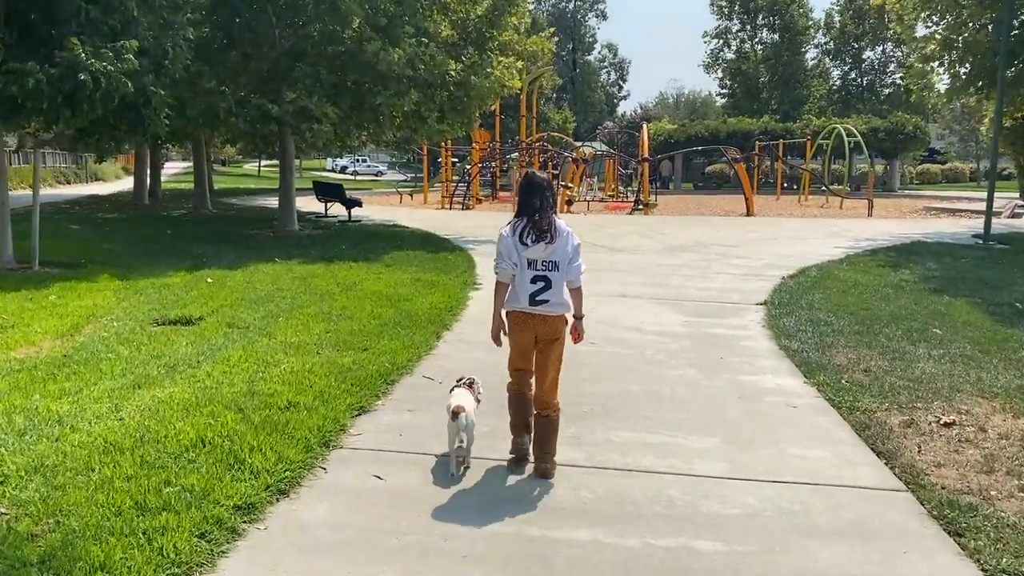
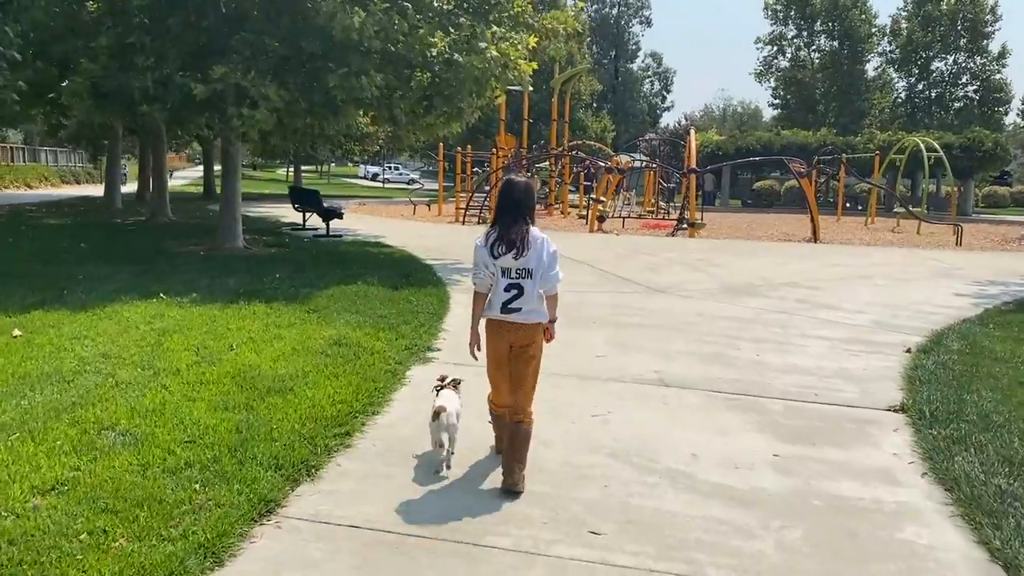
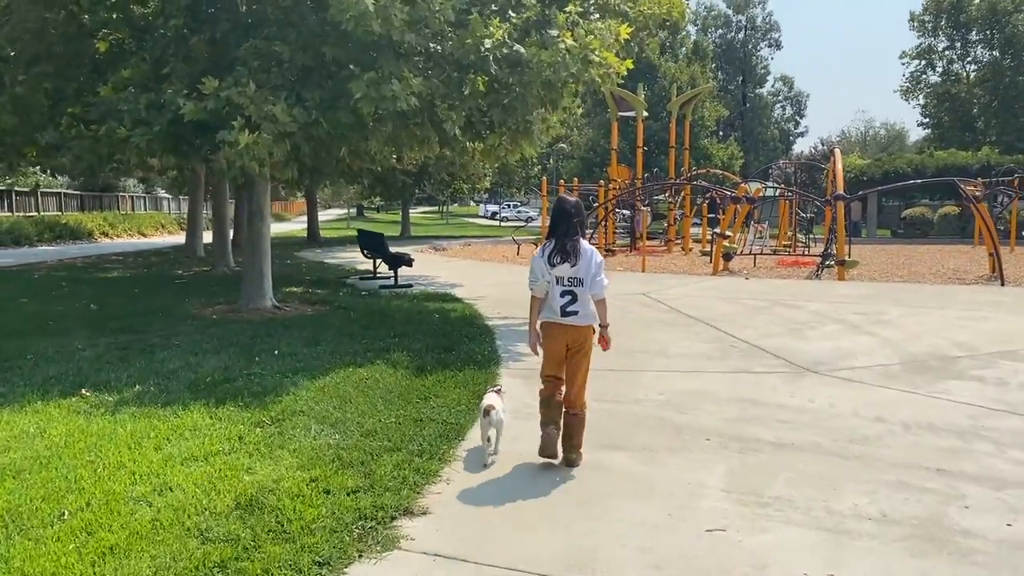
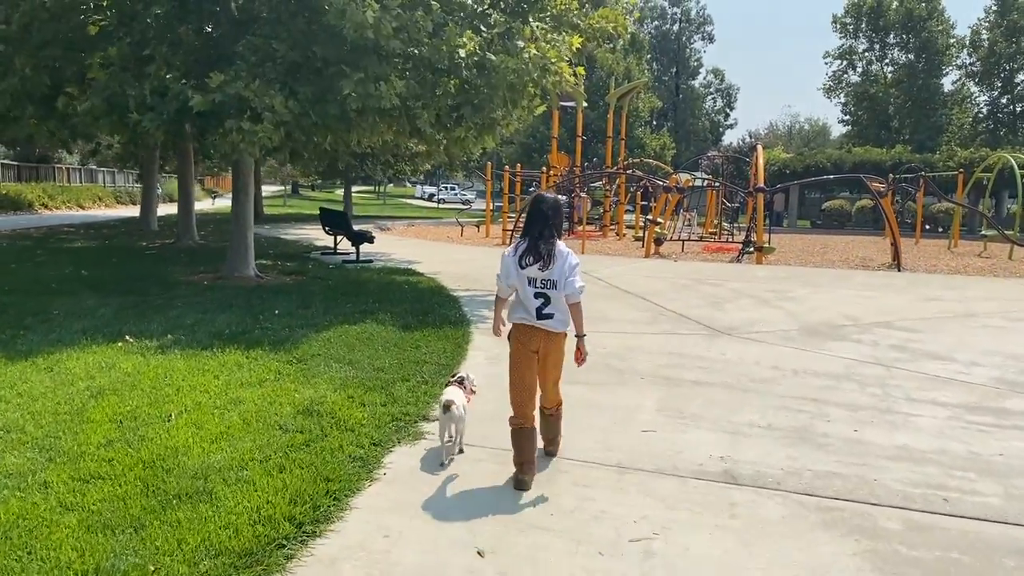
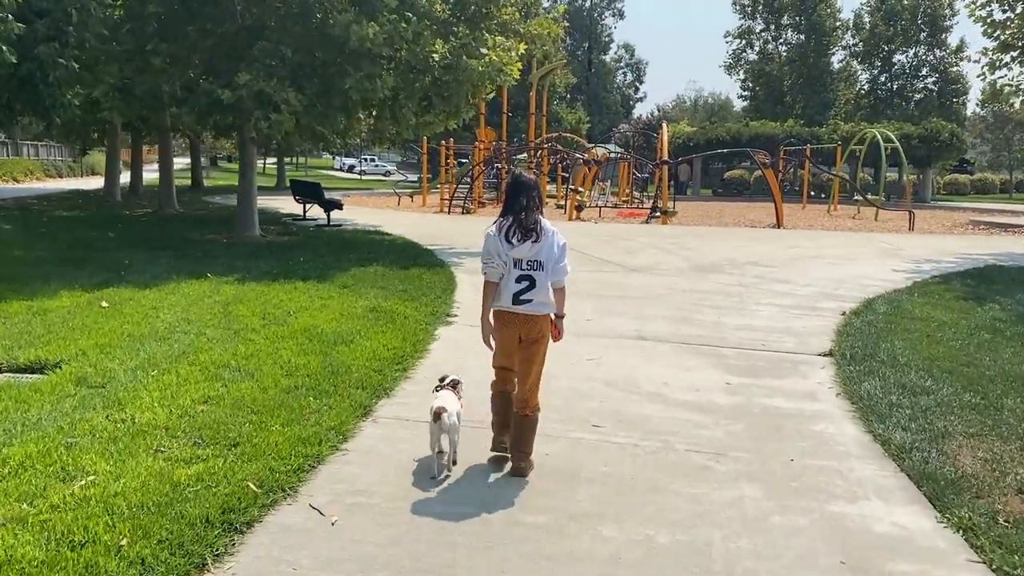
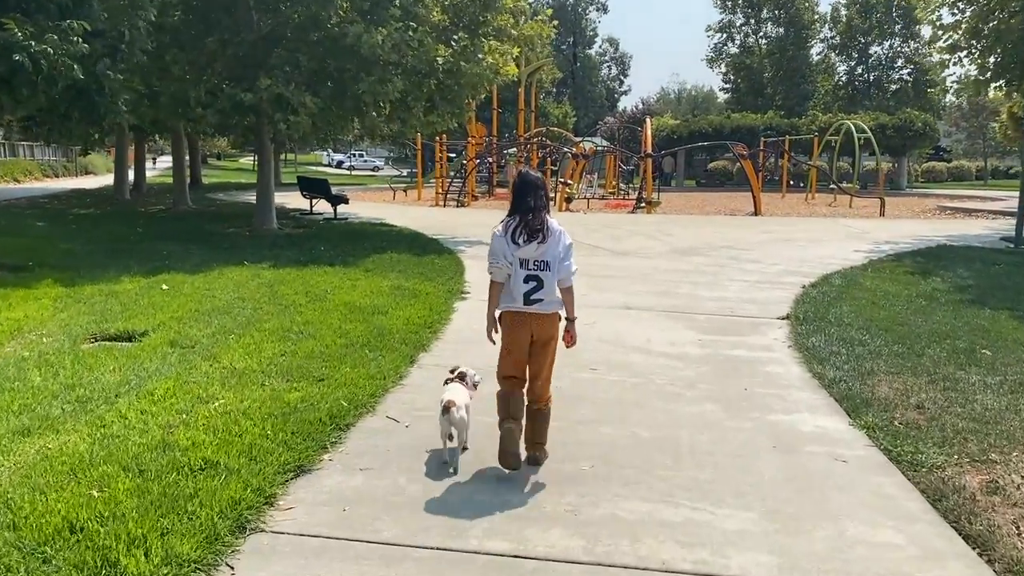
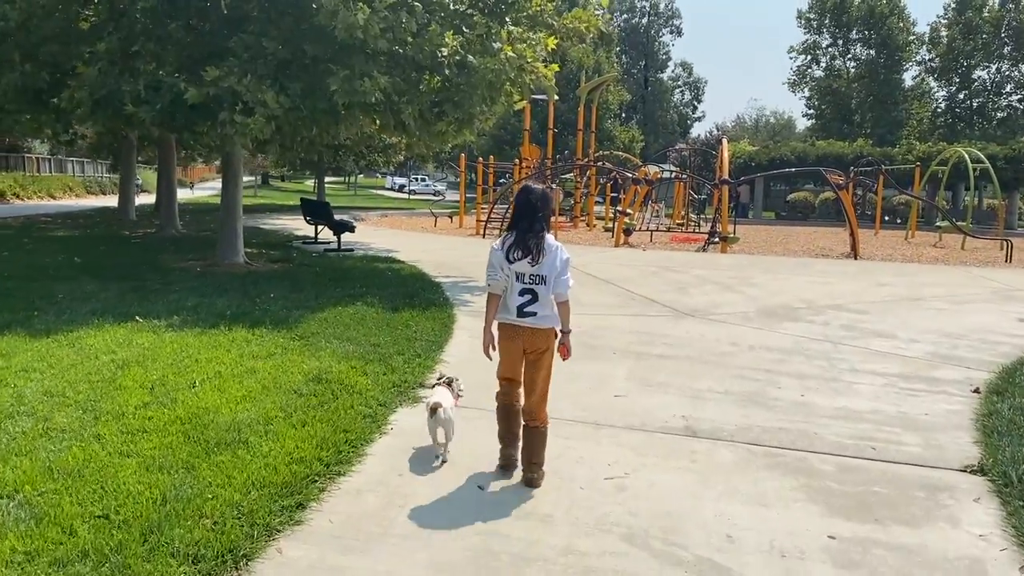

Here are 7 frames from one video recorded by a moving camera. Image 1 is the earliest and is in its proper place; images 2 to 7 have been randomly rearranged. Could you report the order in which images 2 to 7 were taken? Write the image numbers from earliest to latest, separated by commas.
6, 5, 2, 7, 4, 3
